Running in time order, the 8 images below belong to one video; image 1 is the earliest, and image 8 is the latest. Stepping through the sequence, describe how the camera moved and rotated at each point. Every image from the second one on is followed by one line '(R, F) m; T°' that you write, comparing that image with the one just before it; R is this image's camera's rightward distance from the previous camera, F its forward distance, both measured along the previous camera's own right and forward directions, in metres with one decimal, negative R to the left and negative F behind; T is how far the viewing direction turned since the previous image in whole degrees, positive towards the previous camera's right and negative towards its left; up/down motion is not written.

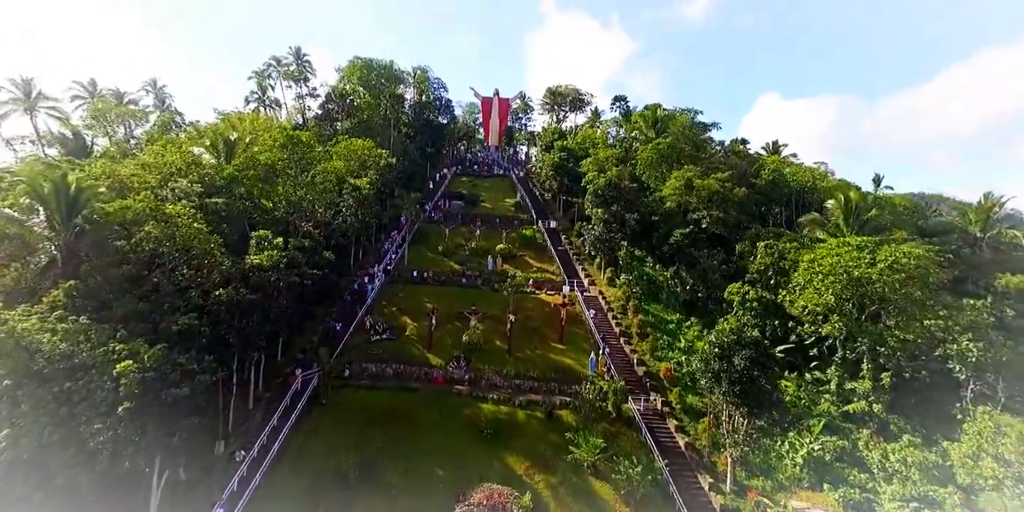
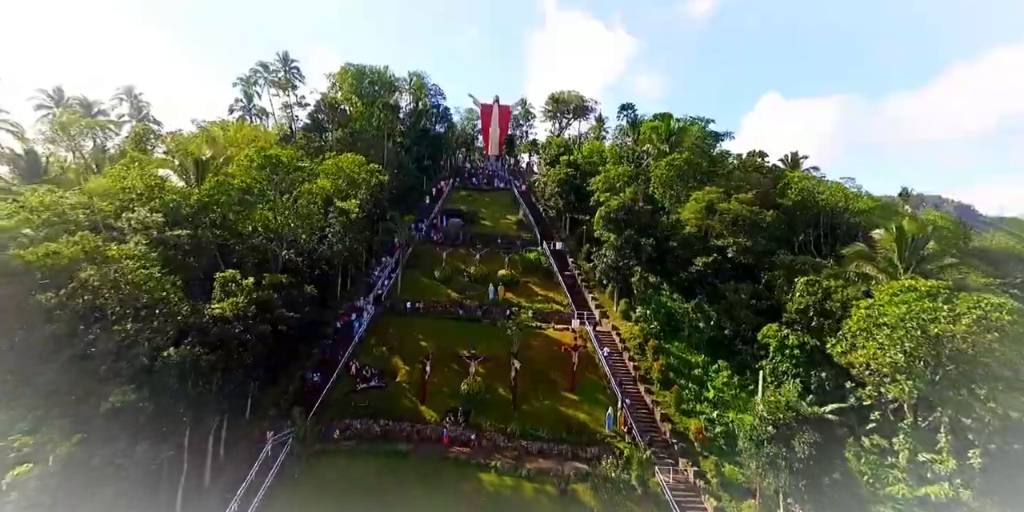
(-0.3, +2.9) m; 0°
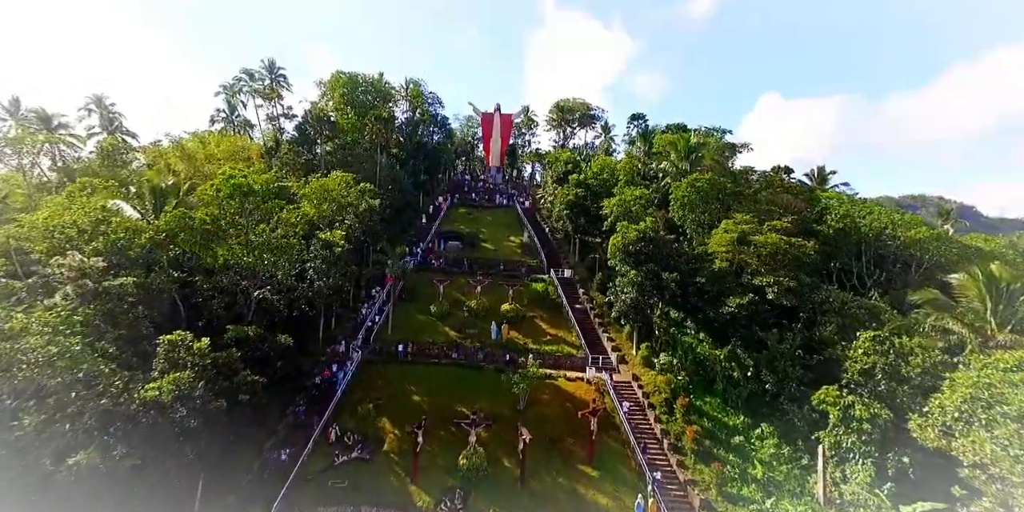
(-0.2, +3.3) m; 0°
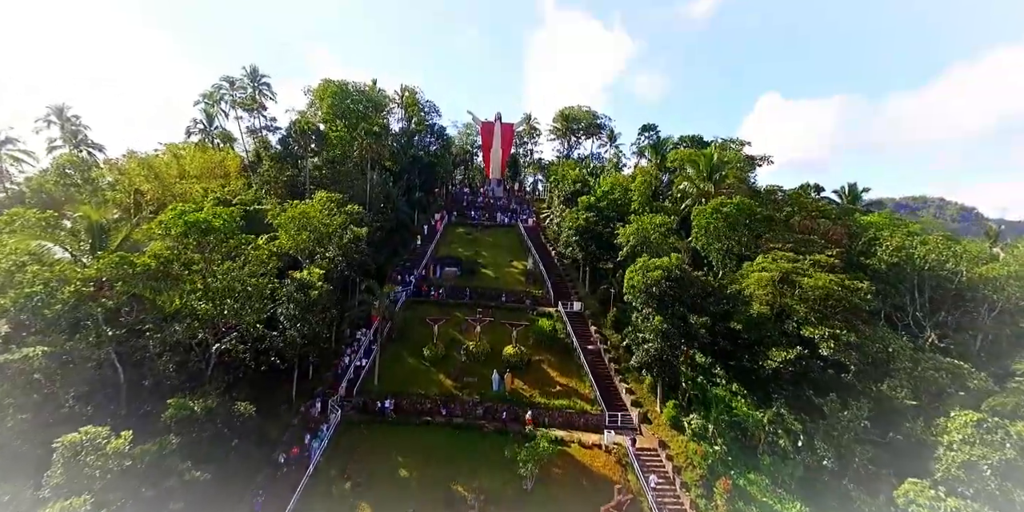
(-0.2, +3.4) m; 0°
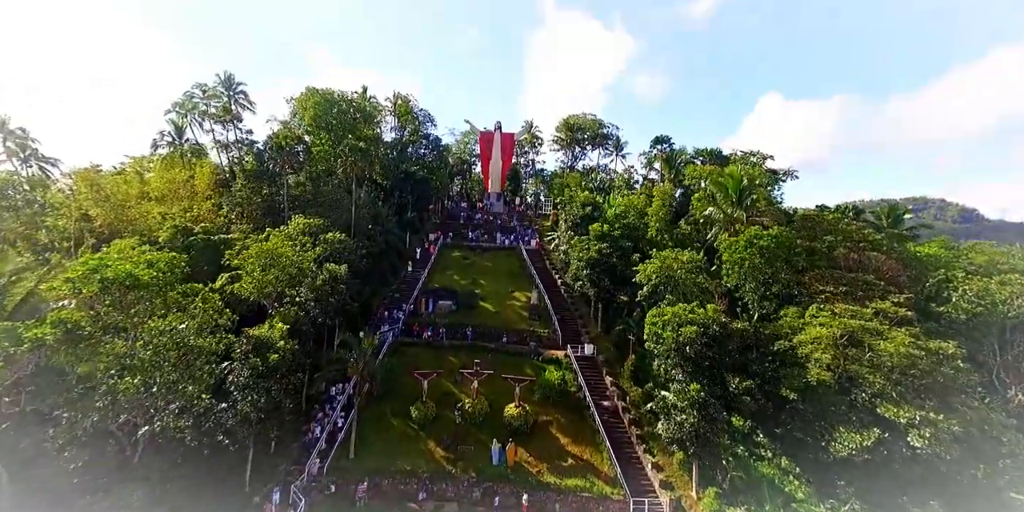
(-0.1, +3.7) m; 0°
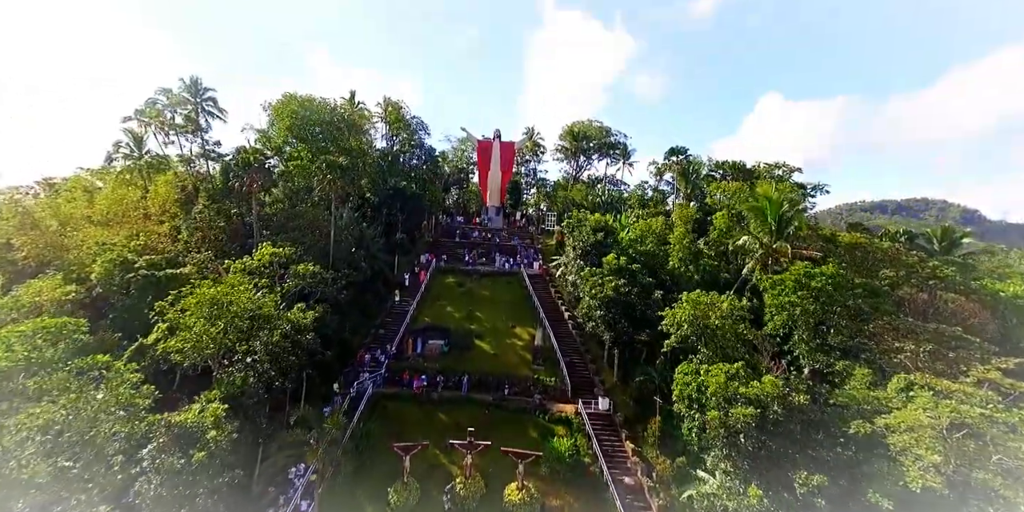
(-0.1, +3.9) m; 0°
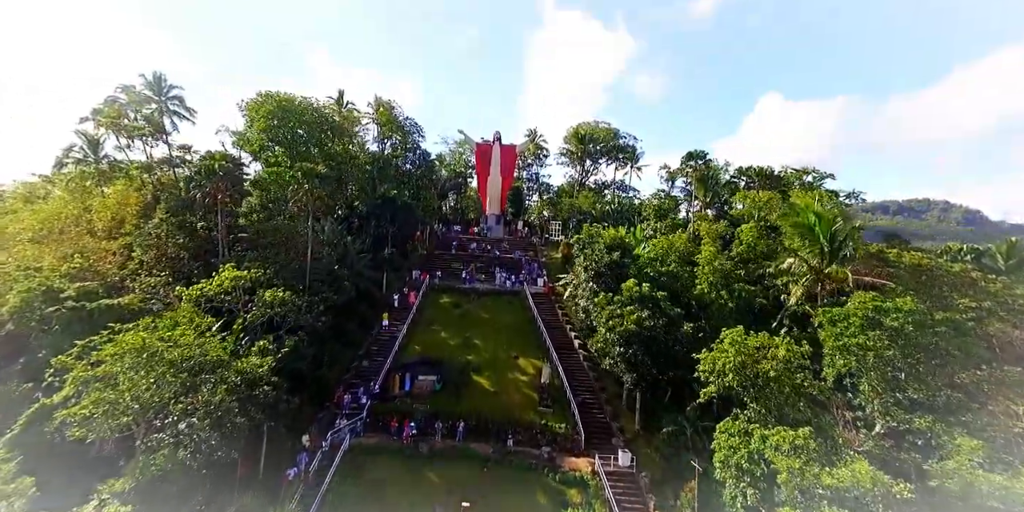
(-0.1, +3.5) m; 0°
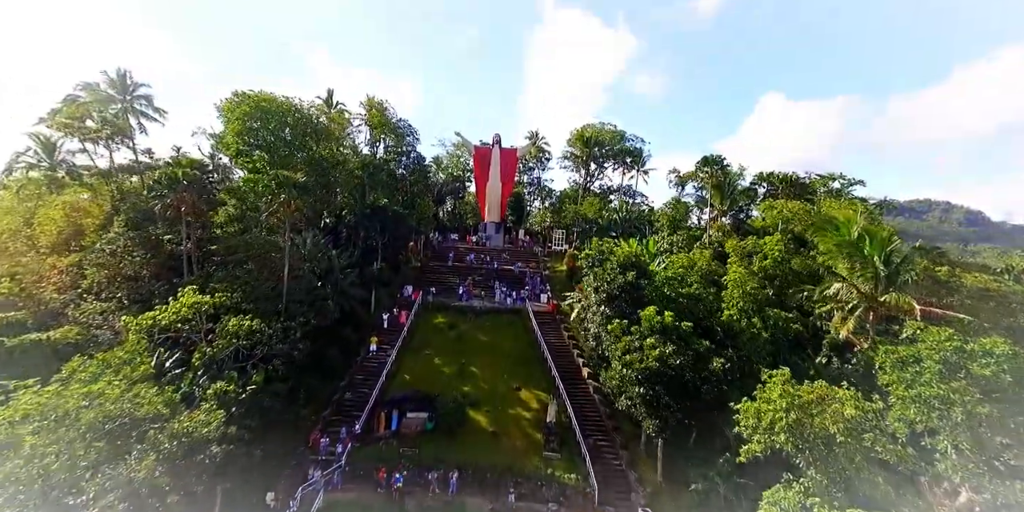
(-0.1, +2.7) m; 0°
